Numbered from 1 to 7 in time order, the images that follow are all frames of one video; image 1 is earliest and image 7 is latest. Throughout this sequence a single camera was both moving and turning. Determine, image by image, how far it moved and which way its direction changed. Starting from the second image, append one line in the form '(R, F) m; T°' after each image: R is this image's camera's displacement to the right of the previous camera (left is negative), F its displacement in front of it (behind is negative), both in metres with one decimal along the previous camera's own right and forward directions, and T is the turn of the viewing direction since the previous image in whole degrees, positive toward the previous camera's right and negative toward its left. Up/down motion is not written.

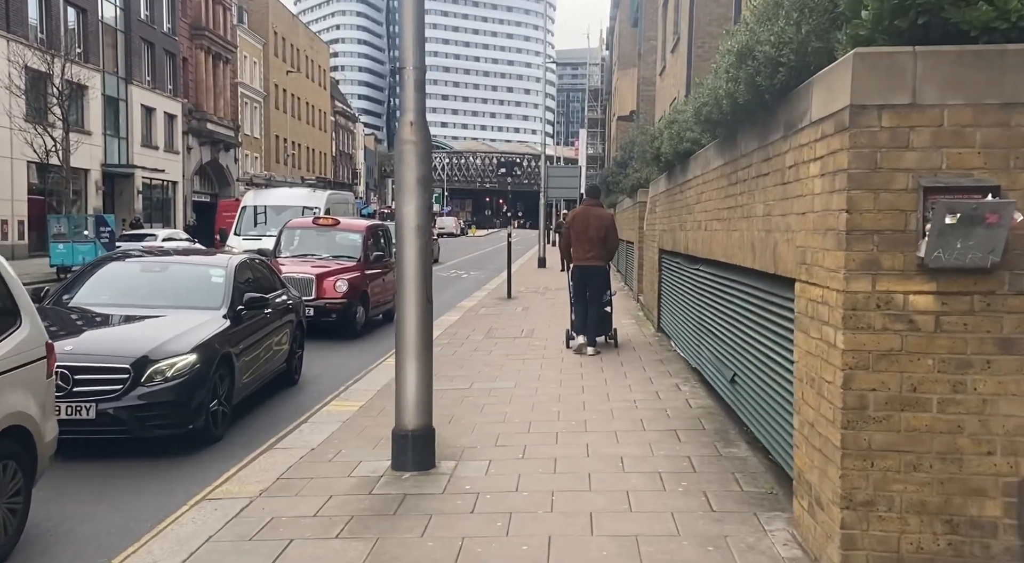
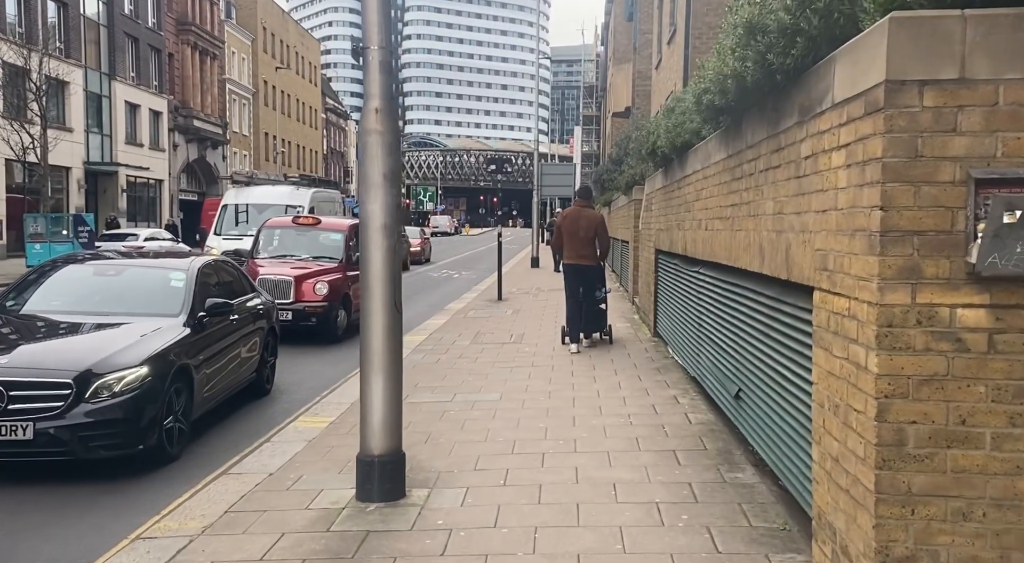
(+0.1, +0.6) m; 0°
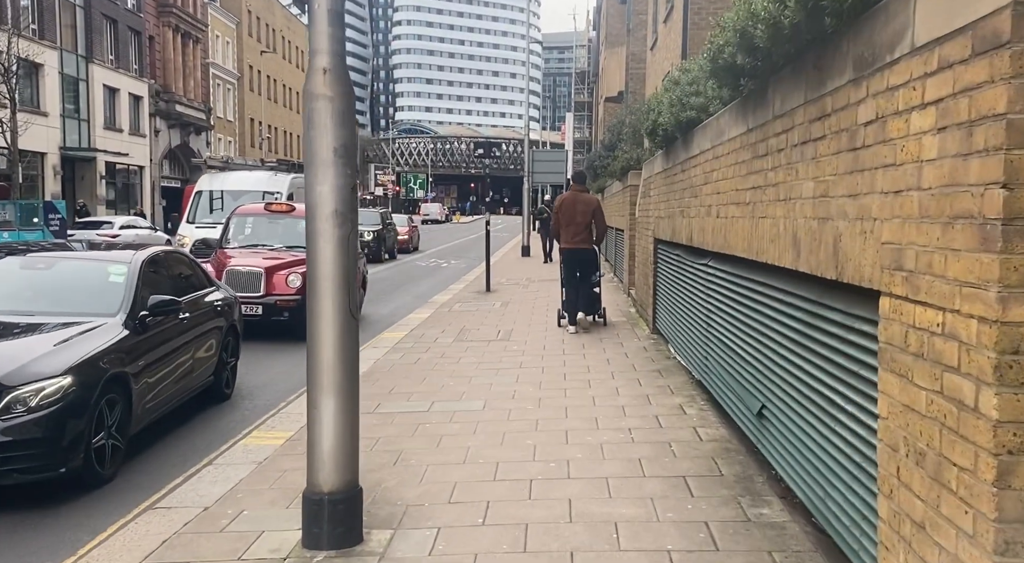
(+0.1, +0.8) m; +1°
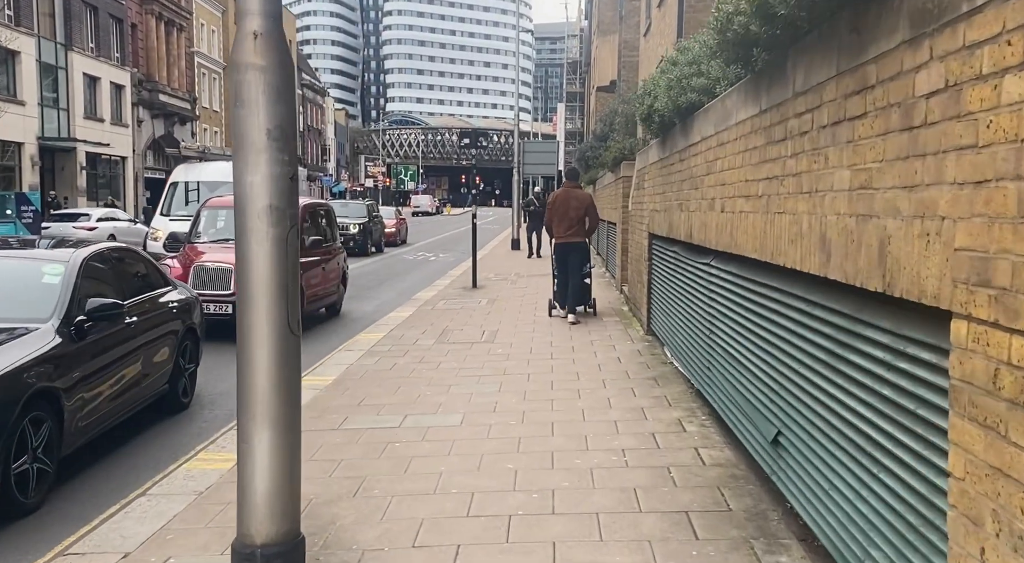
(+0.1, +0.6) m; +1°
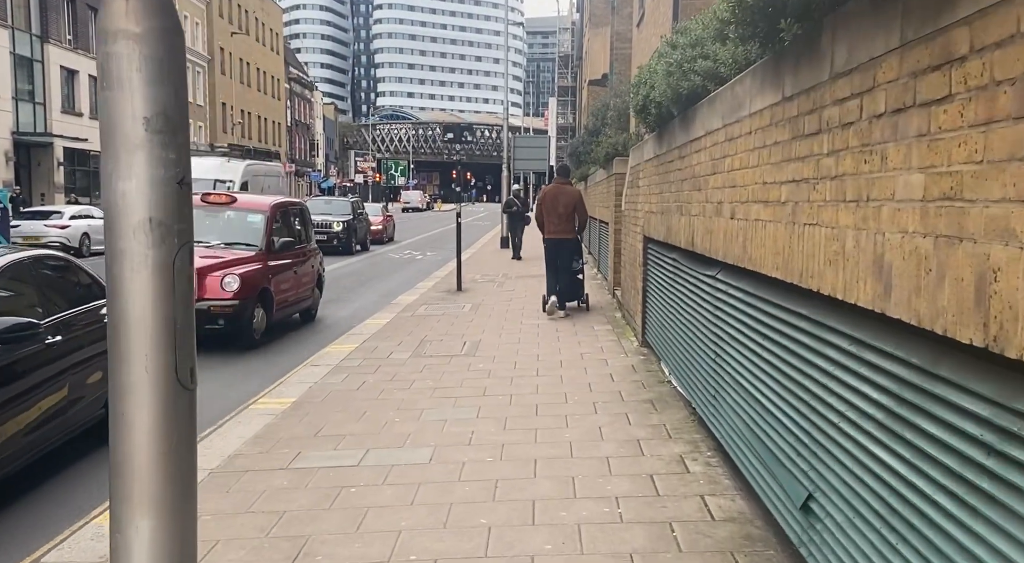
(+0.1, +0.7) m; +1°
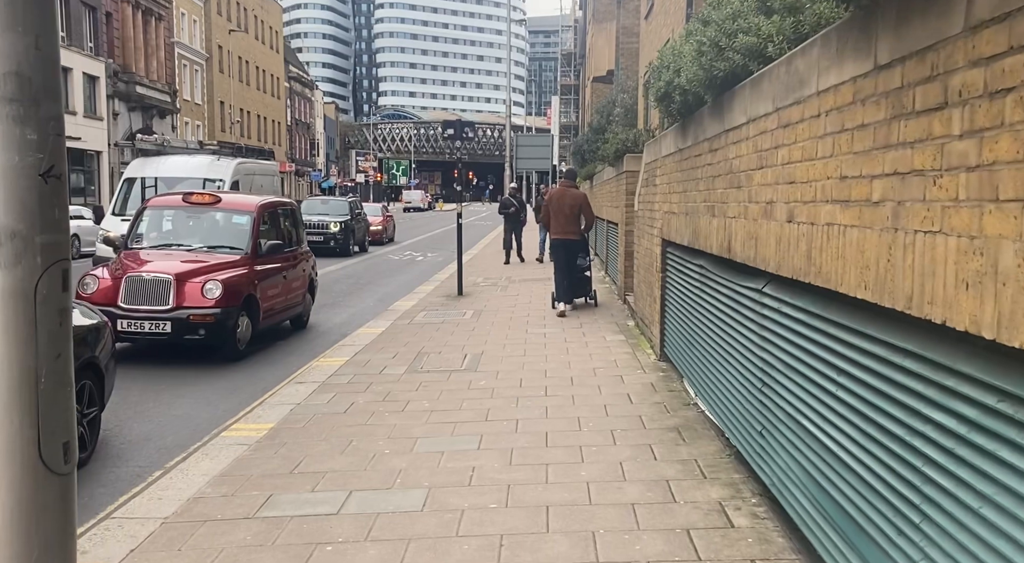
(0.0, +0.8) m; 0°
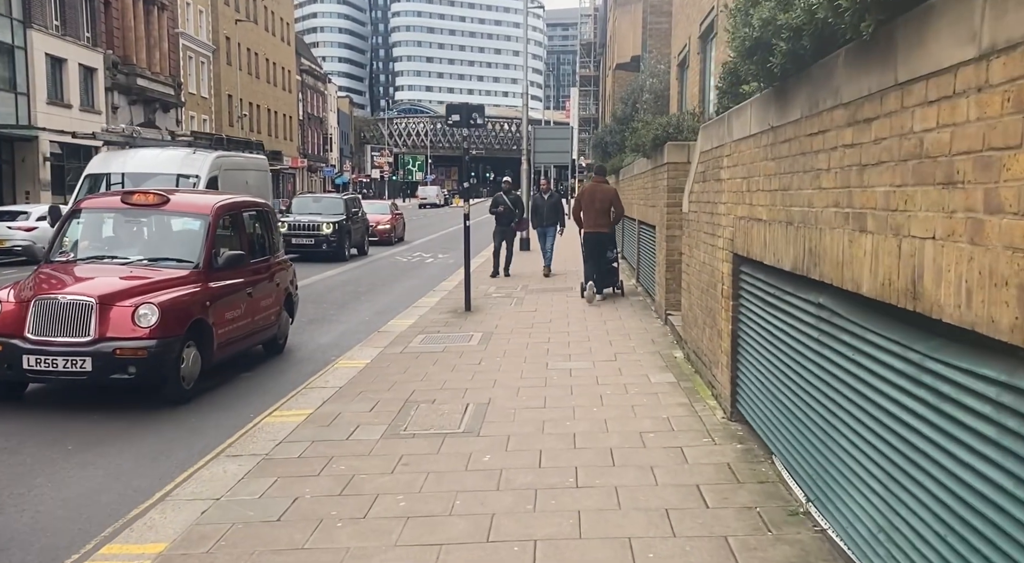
(0.0, +2.0) m; -1°
